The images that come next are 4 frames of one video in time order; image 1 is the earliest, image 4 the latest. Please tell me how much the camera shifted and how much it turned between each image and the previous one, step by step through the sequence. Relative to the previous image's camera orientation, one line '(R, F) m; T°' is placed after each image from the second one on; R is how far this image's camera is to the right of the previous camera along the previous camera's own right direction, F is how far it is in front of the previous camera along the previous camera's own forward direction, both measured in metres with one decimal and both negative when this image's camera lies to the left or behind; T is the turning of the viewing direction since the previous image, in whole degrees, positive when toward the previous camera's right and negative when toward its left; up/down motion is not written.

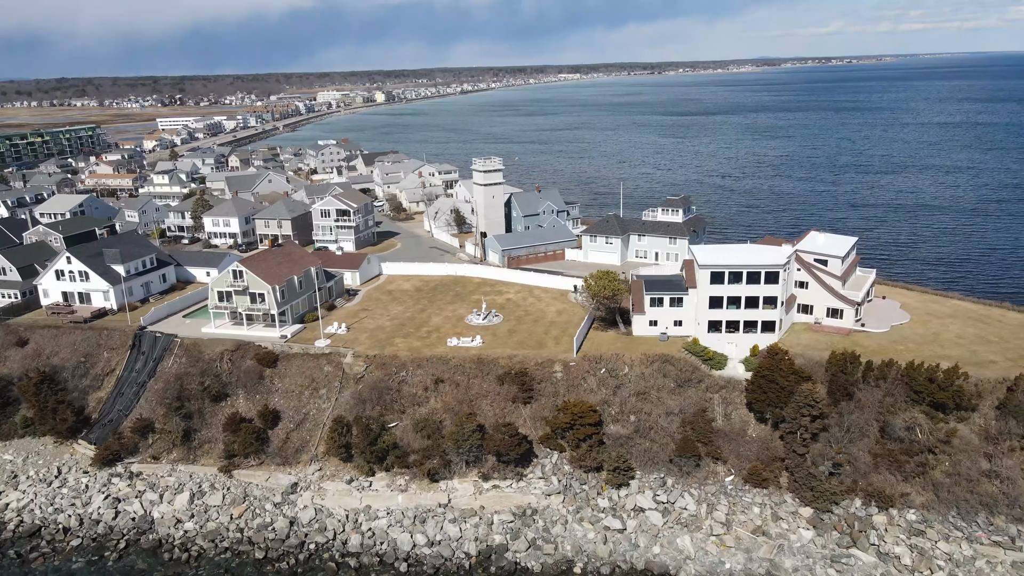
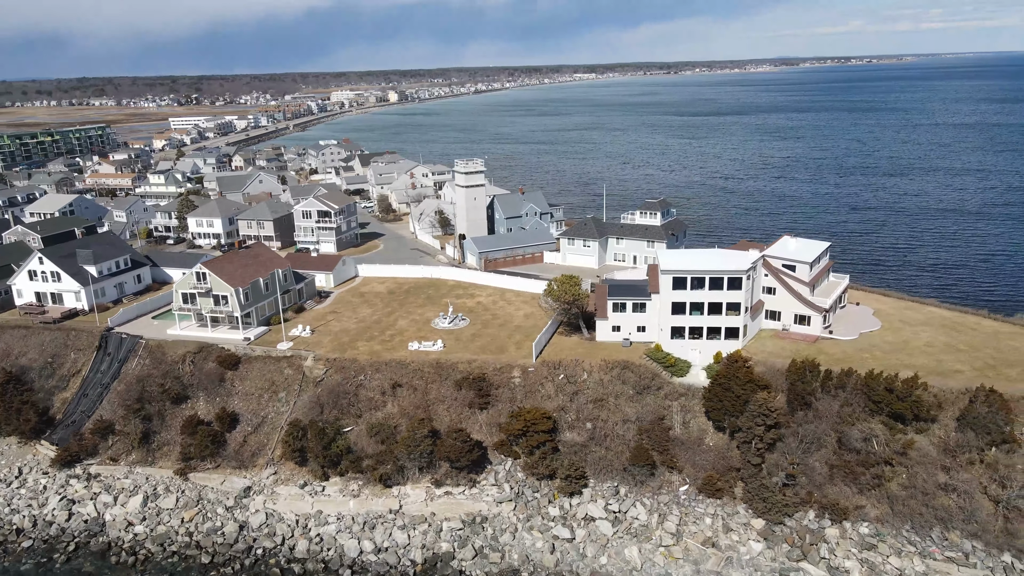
(+2.3, +0.3) m; -1°
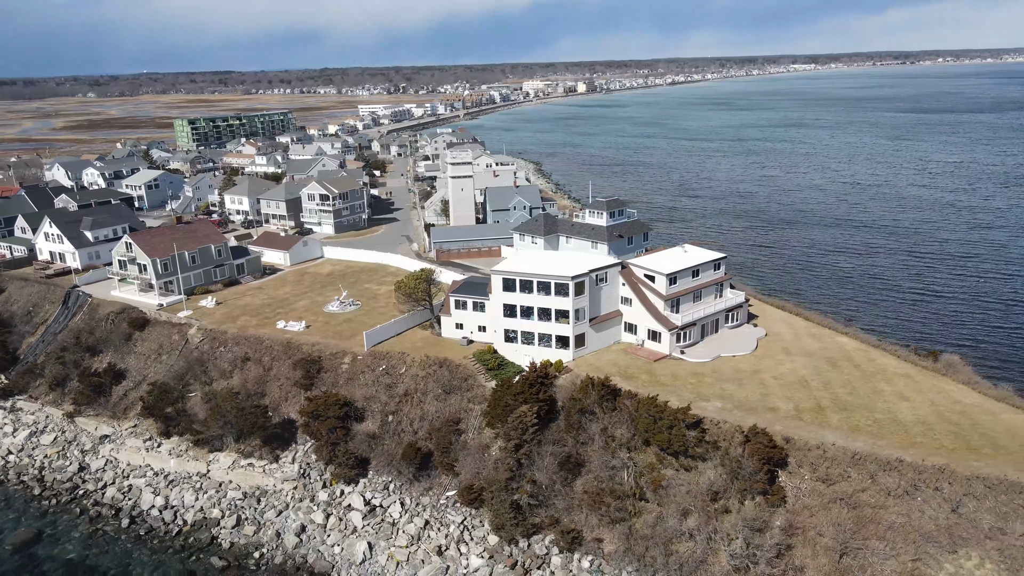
(+14.6, +2.1) m; -15°
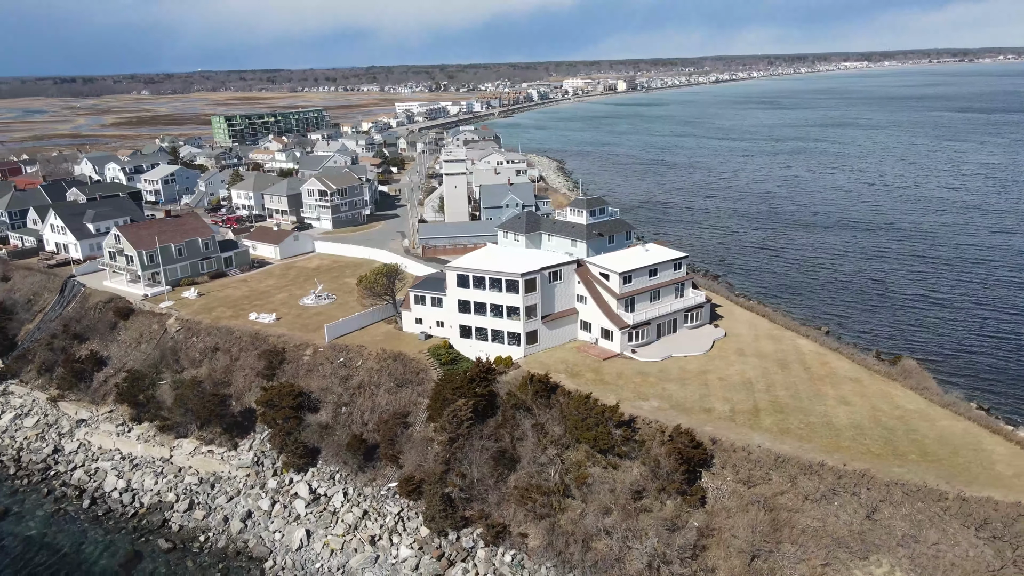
(+3.5, -0.1) m; -3°
